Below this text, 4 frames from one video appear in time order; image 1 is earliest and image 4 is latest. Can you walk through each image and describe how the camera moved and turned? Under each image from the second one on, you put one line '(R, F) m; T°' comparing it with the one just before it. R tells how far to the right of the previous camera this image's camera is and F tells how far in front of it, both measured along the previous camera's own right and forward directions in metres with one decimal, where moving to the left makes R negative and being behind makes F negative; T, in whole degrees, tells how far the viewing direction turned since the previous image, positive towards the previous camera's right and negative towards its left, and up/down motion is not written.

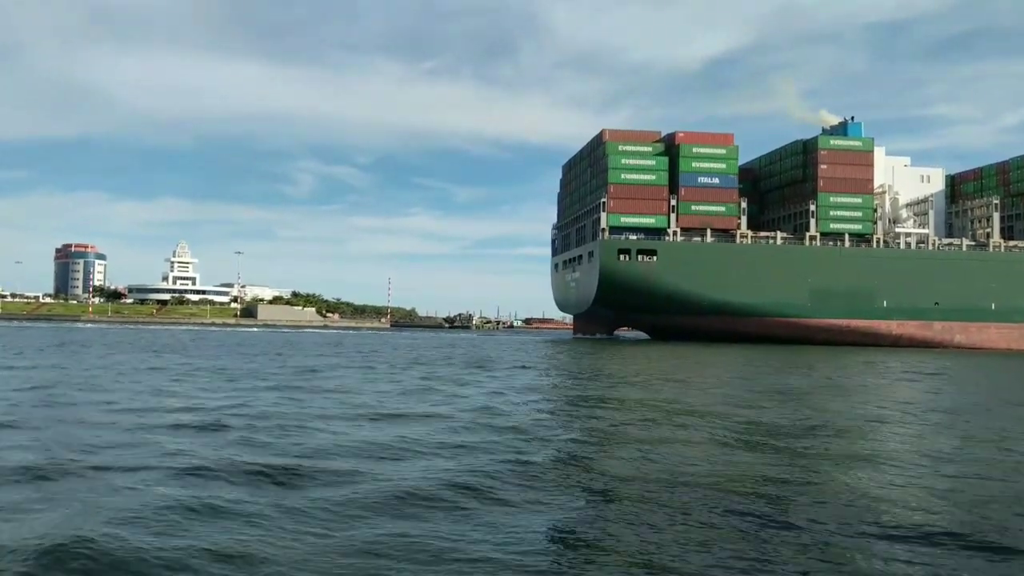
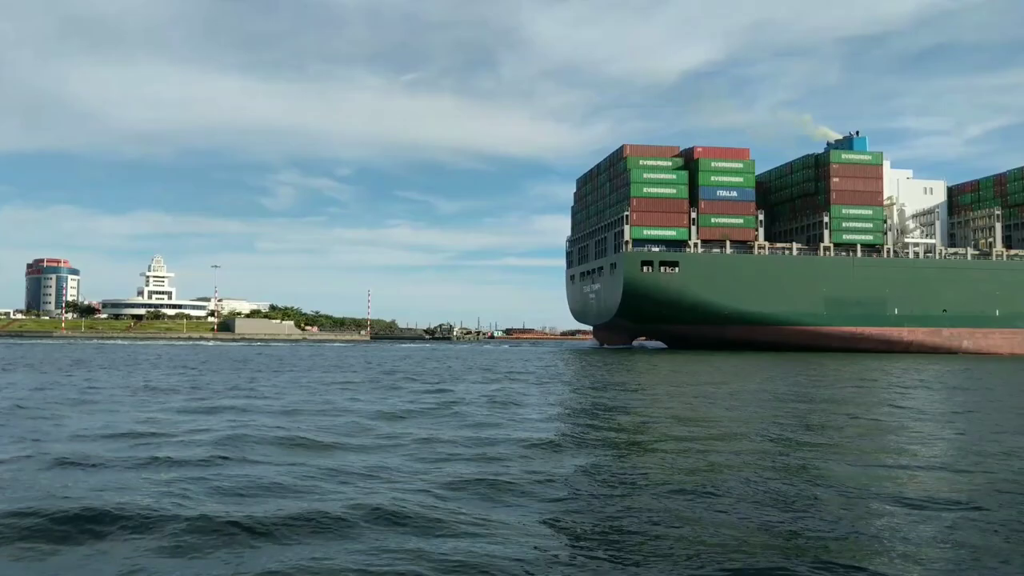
(-1.1, -0.4) m; +2°
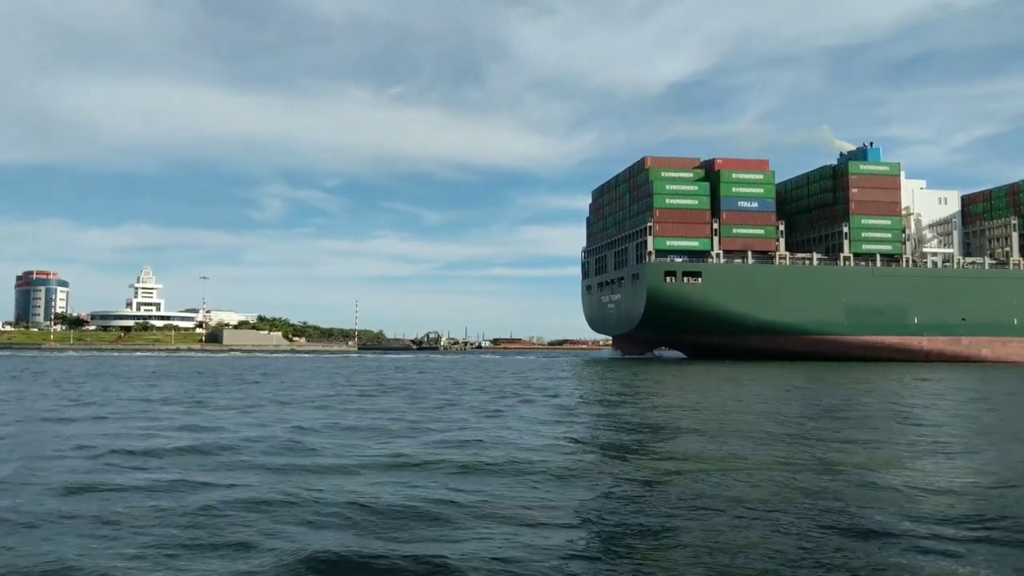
(-0.8, 0.0) m; +1°
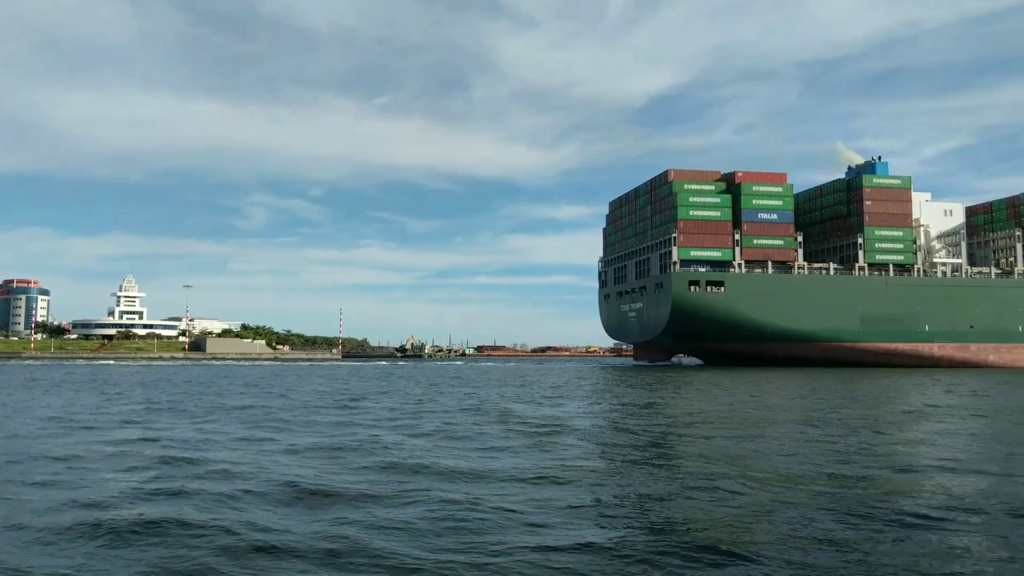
(-1.1, -0.5) m; +1°
